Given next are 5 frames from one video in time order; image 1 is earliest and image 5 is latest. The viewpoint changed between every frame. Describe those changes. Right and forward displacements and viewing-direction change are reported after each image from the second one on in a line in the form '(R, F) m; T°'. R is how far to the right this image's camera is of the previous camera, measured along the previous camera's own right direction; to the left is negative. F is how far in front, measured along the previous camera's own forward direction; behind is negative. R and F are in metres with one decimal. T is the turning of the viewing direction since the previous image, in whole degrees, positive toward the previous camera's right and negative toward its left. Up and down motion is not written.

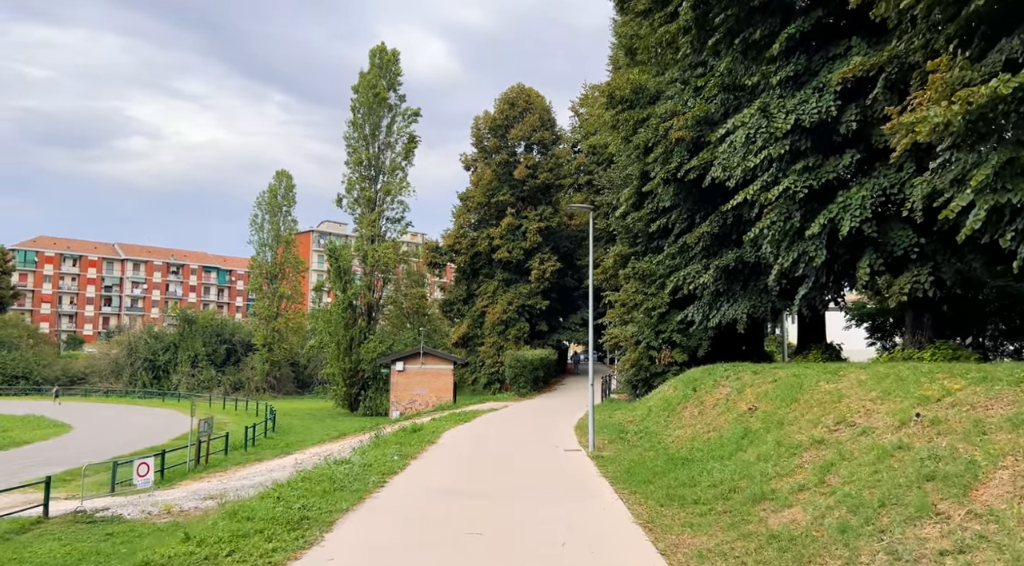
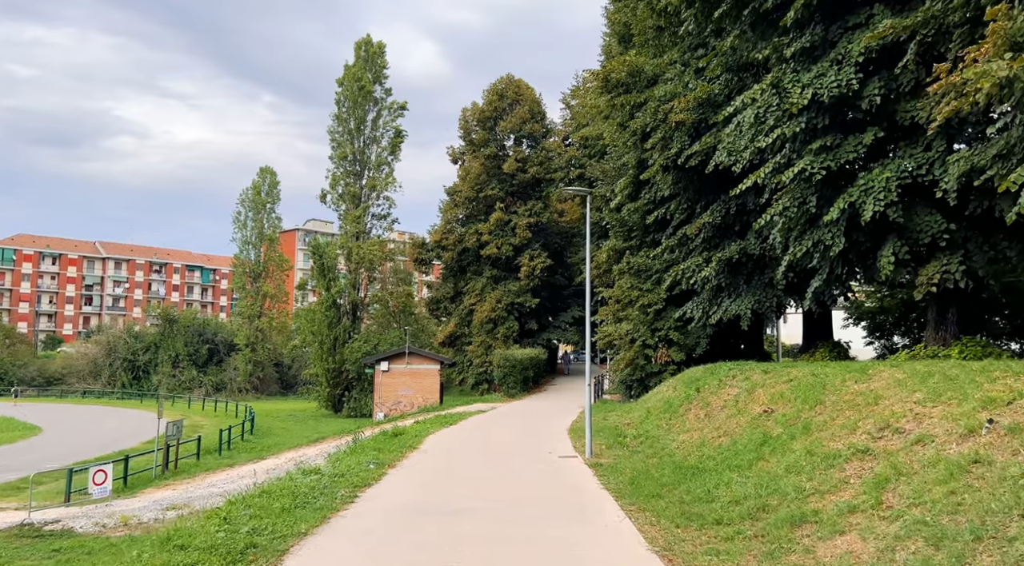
(0.0, +1.5) m; +1°
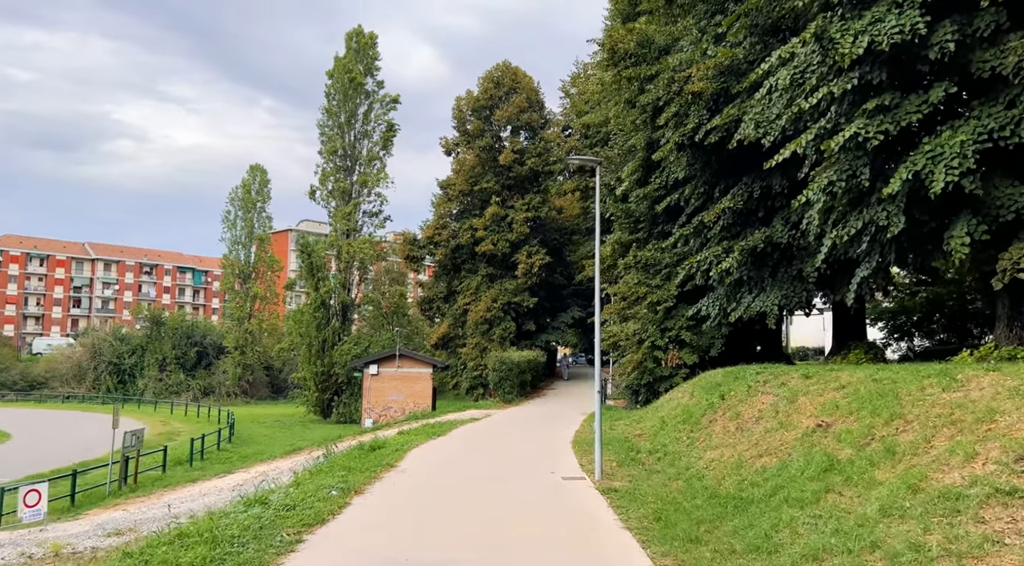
(0.0, +2.6) m; 0°
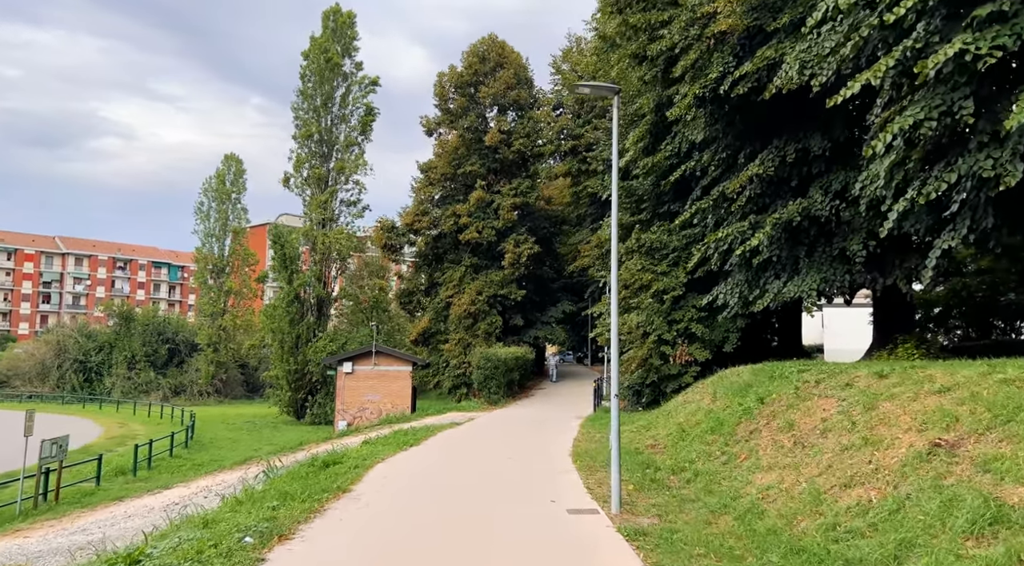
(0.0, +3.3) m; +1°
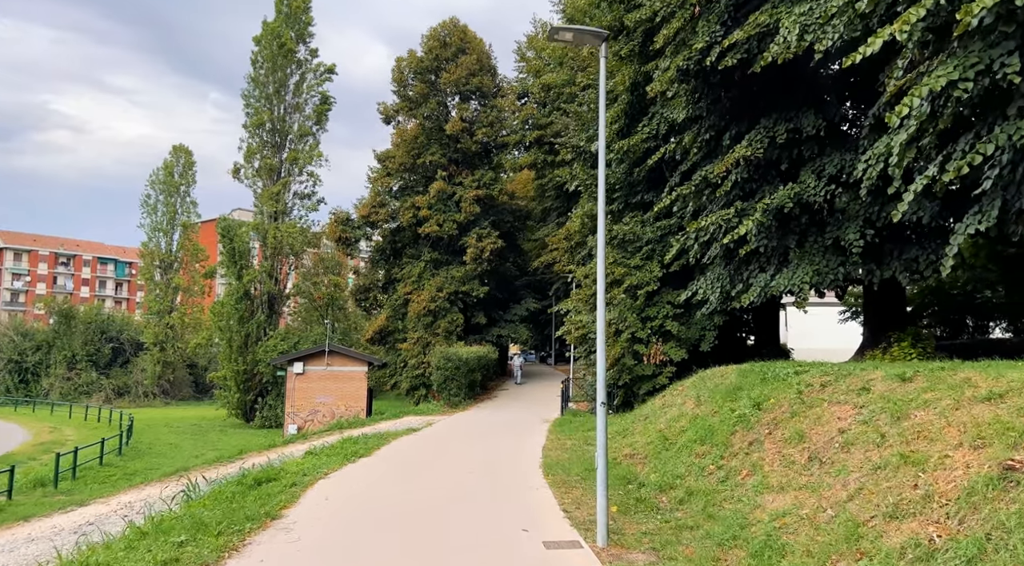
(-0.1, +1.7) m; +3°
